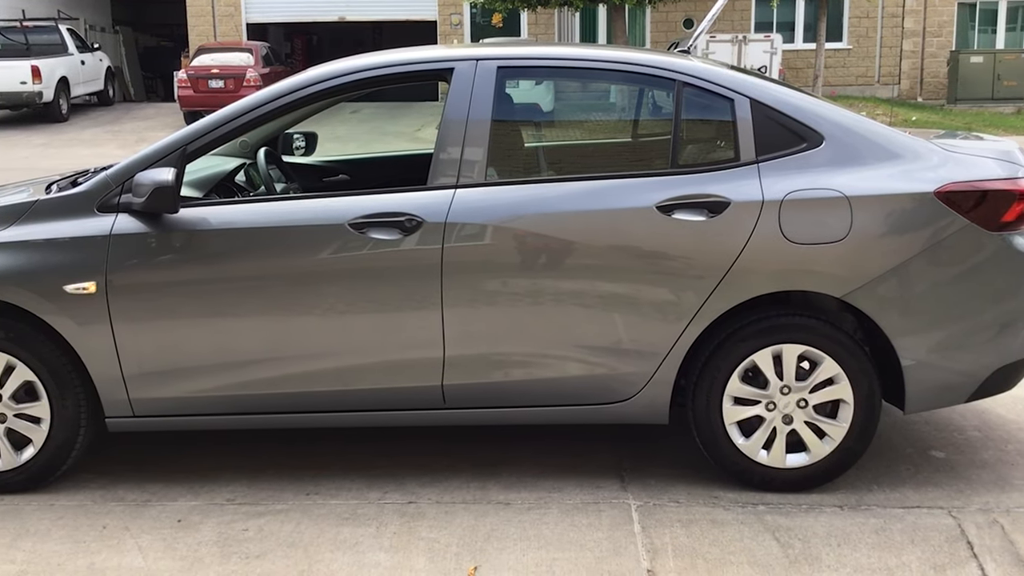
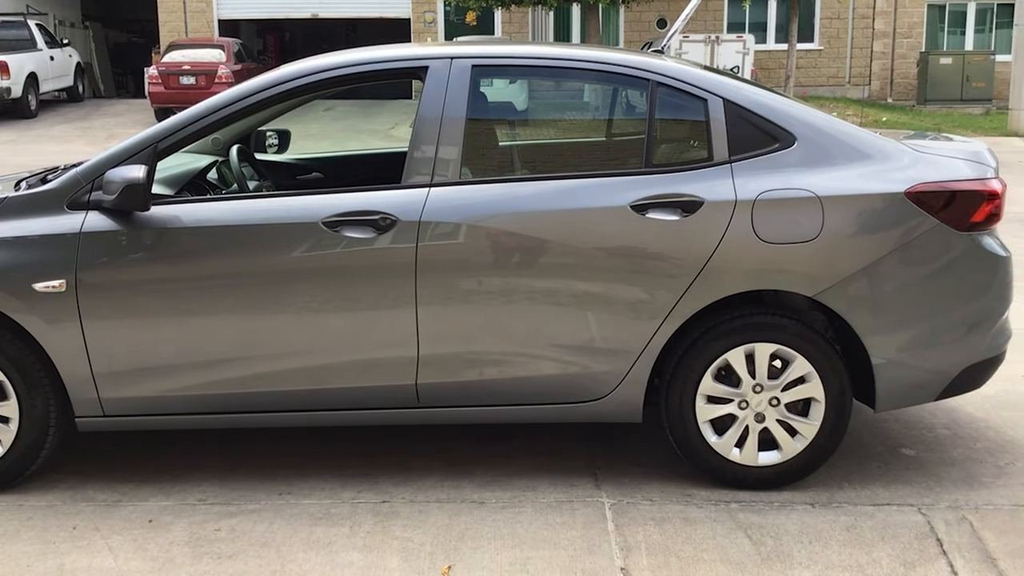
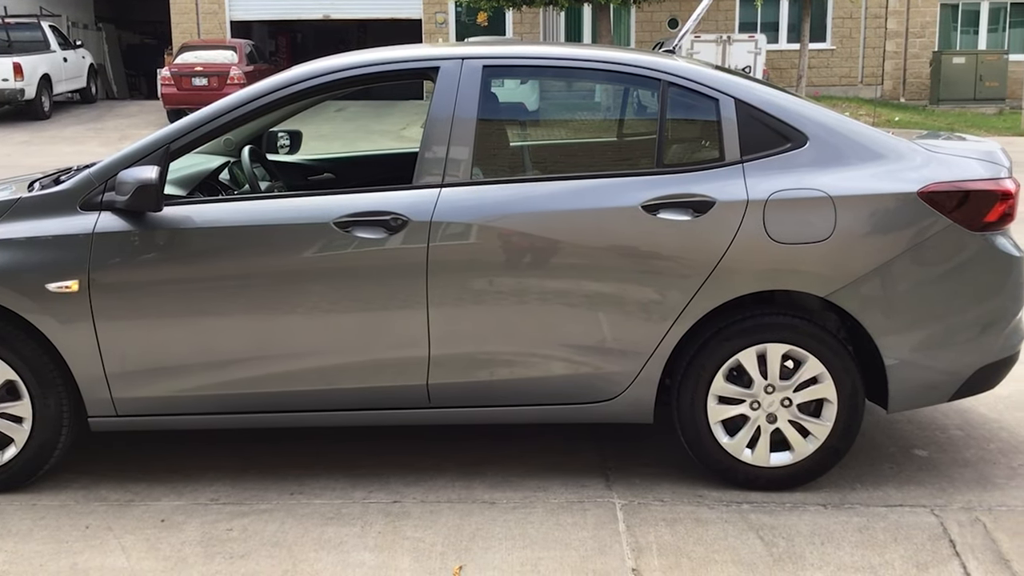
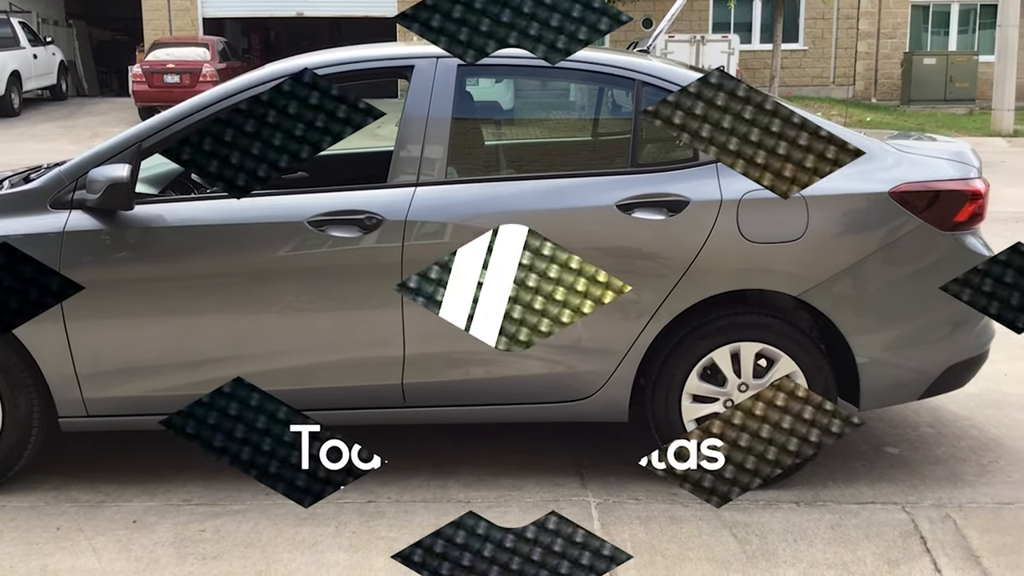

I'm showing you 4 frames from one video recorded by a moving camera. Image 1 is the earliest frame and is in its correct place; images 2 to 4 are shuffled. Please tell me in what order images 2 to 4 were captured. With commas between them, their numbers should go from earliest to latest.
3, 2, 4
